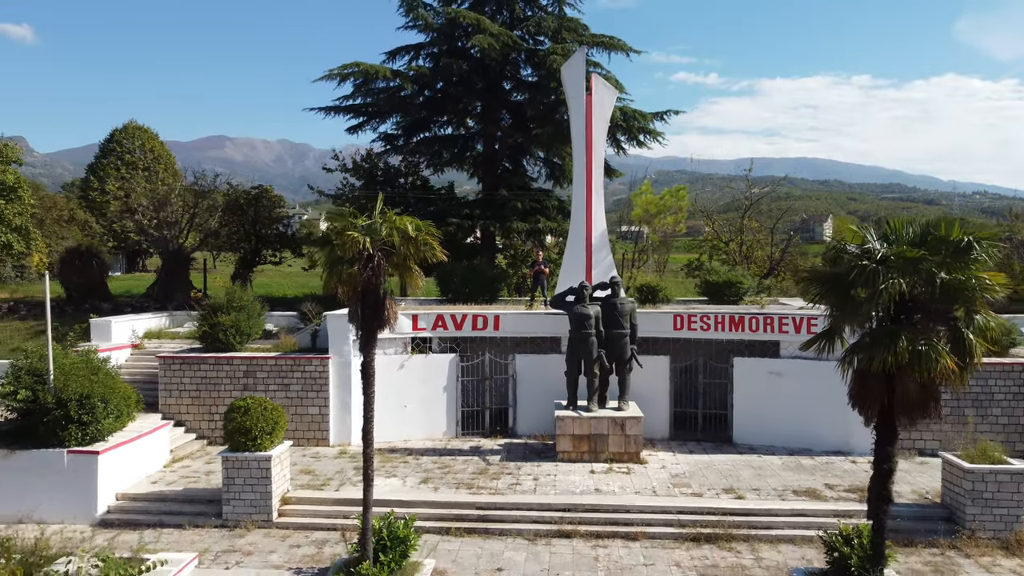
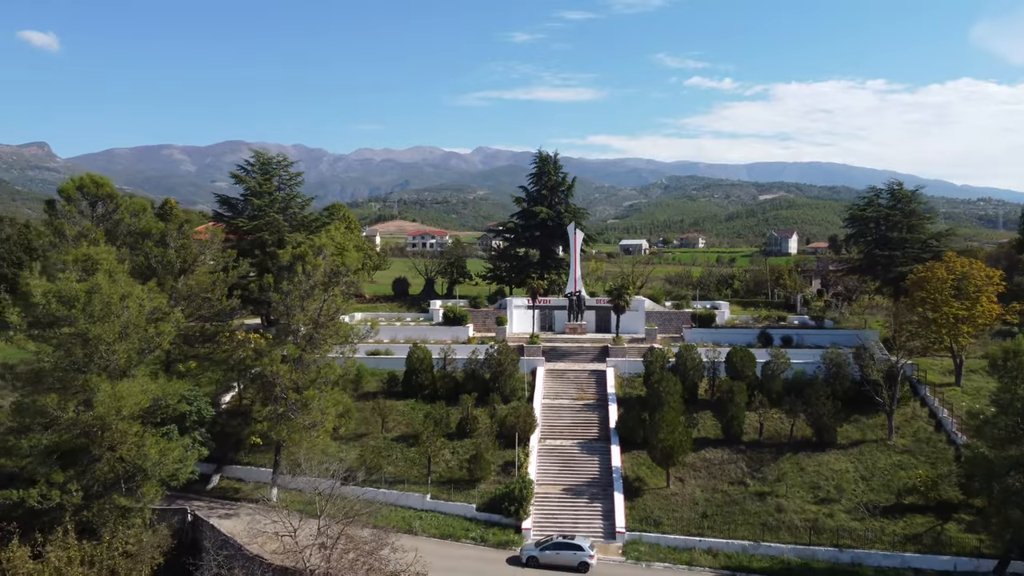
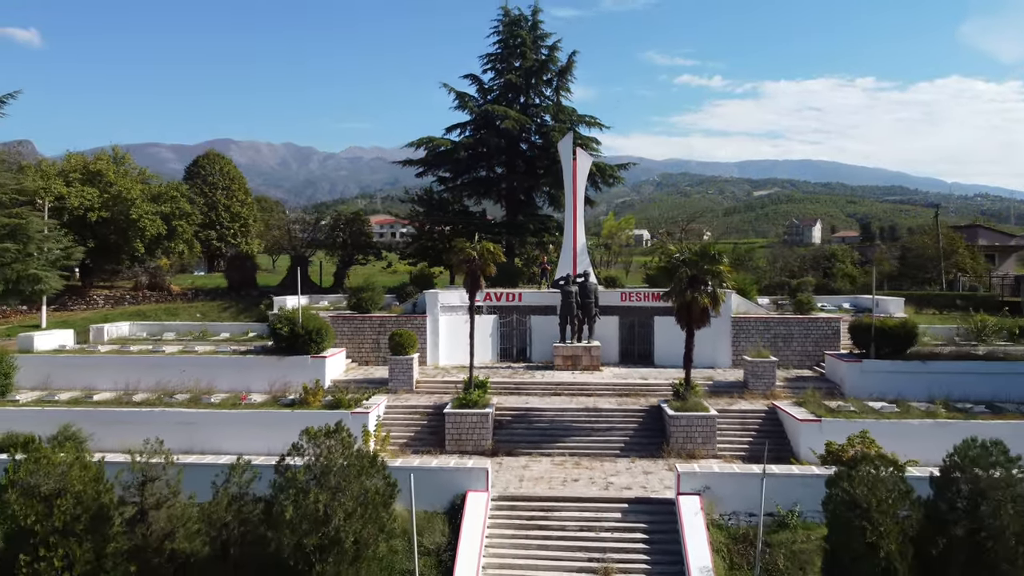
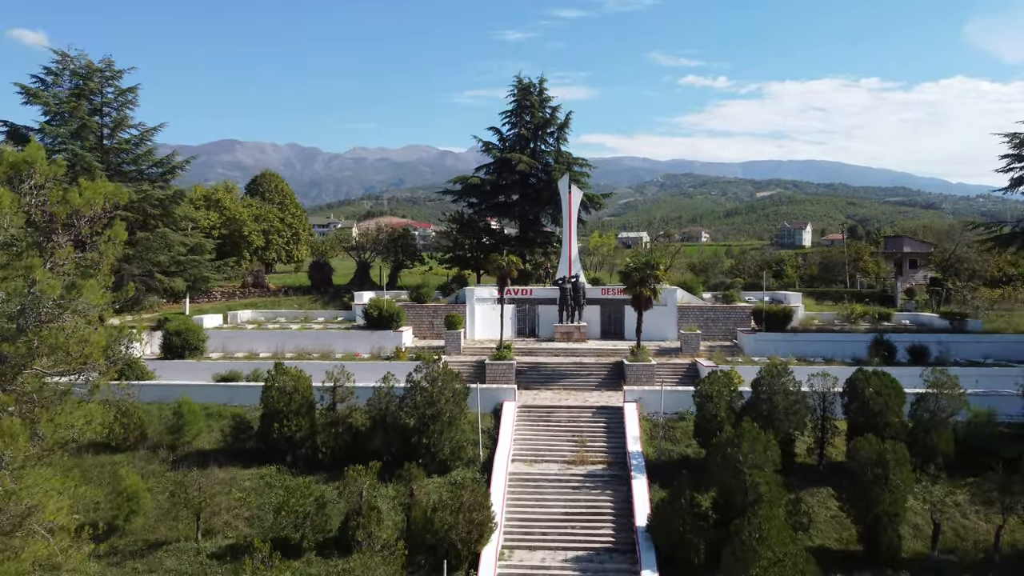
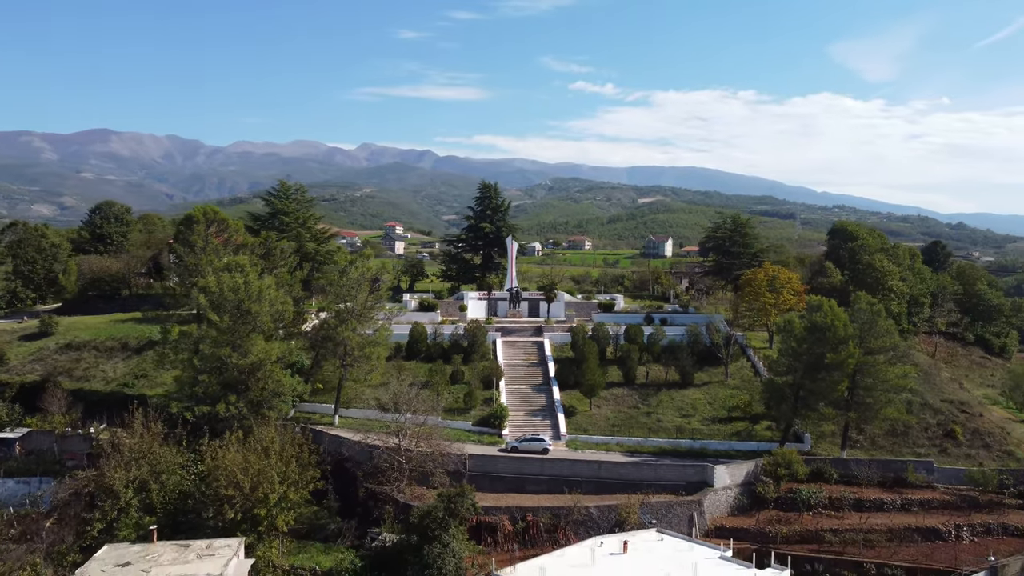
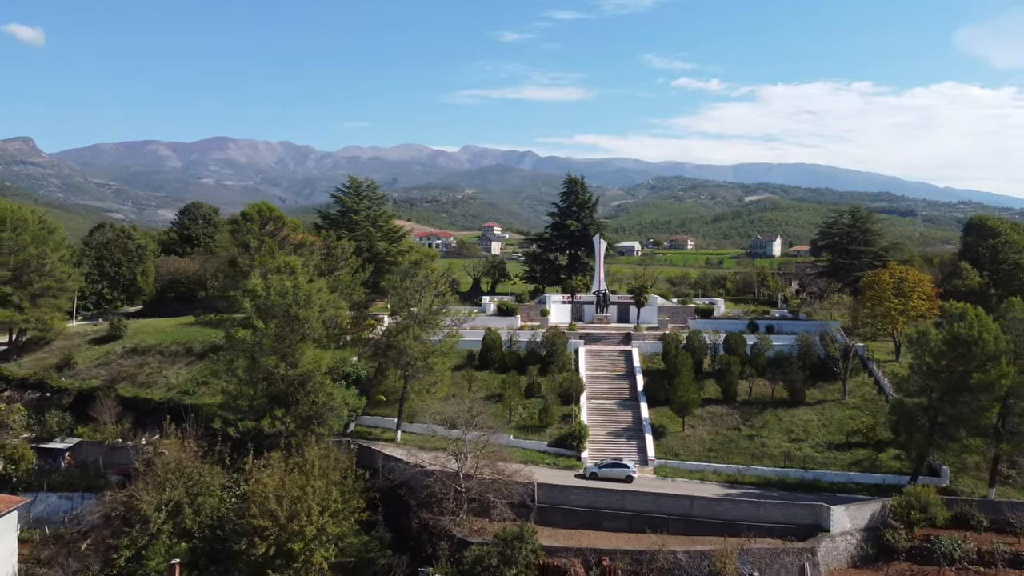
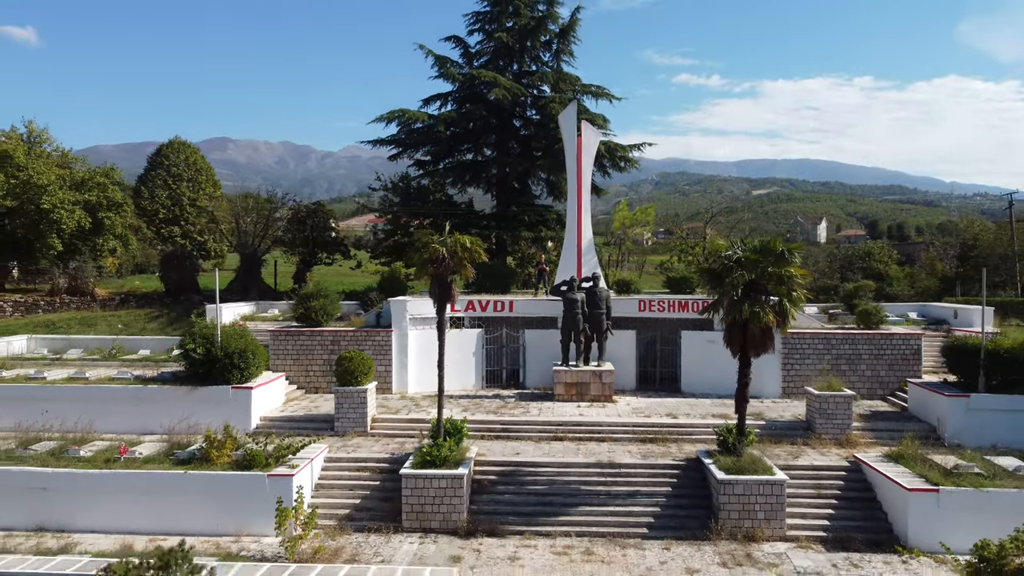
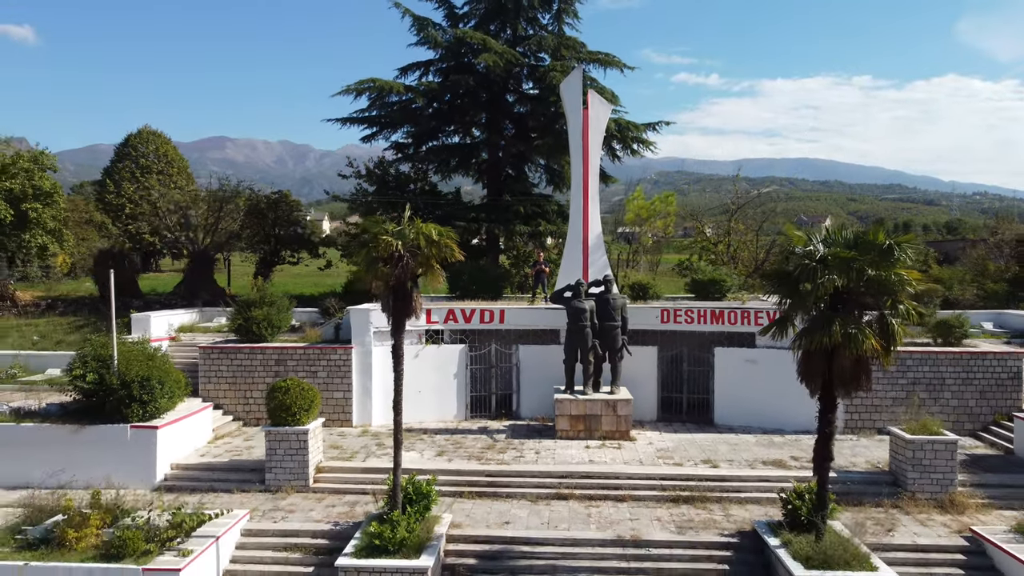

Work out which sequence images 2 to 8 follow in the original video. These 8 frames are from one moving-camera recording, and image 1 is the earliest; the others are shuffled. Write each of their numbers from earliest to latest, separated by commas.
8, 7, 3, 4, 2, 6, 5
